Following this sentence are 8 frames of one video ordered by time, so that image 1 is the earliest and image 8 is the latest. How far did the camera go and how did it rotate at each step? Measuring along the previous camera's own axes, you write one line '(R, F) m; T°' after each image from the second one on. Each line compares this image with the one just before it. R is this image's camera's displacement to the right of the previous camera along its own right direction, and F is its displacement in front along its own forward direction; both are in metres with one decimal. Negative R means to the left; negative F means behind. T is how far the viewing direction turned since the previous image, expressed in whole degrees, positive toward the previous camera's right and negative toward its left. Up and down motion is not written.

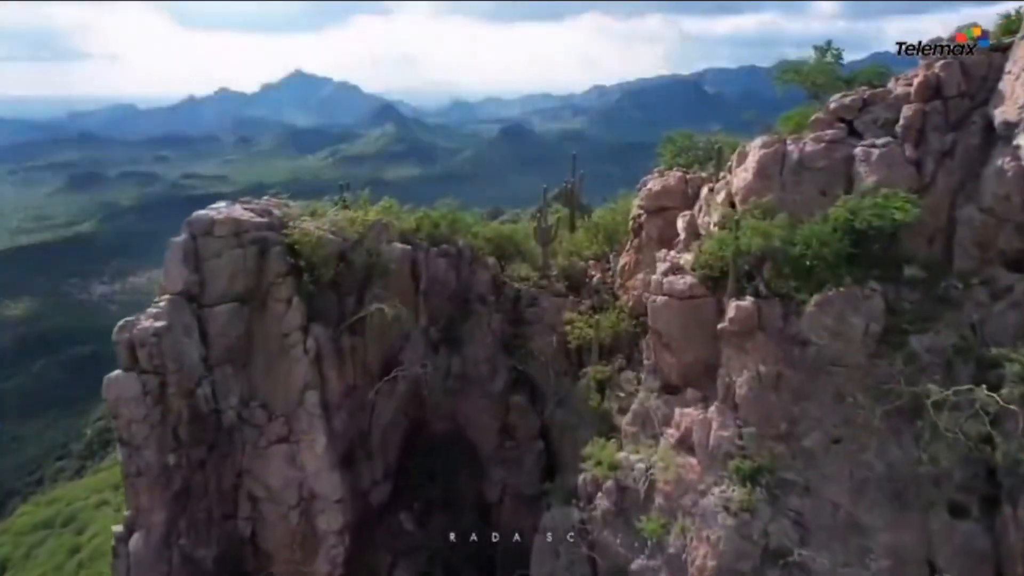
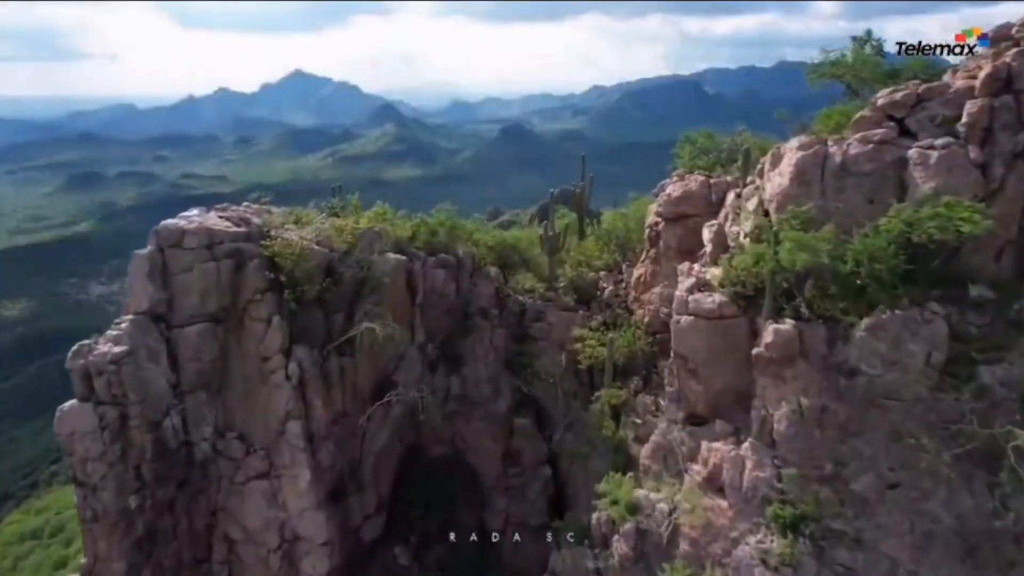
(-0.1, +2.0) m; 0°
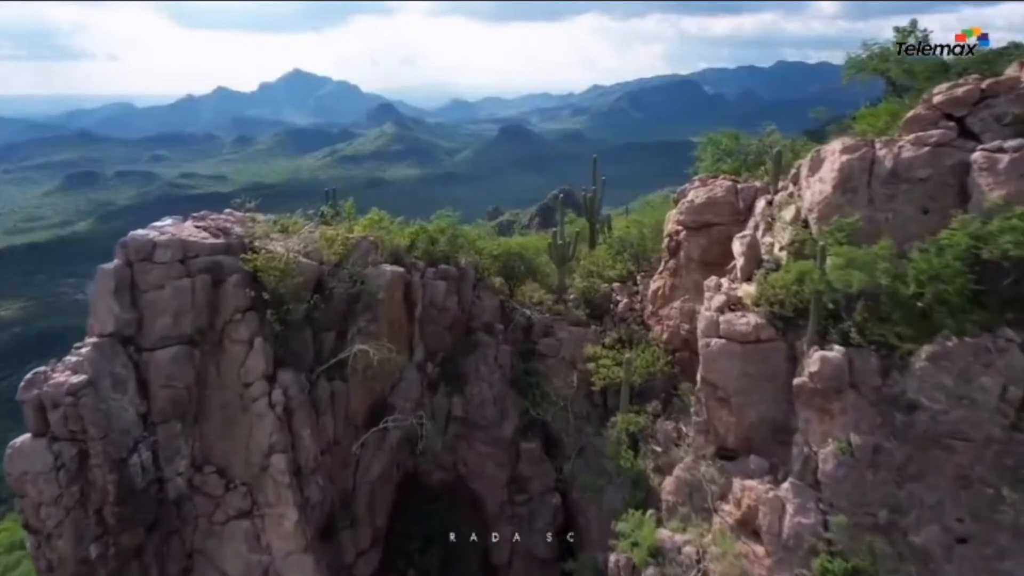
(-0.1, +1.7) m; 0°
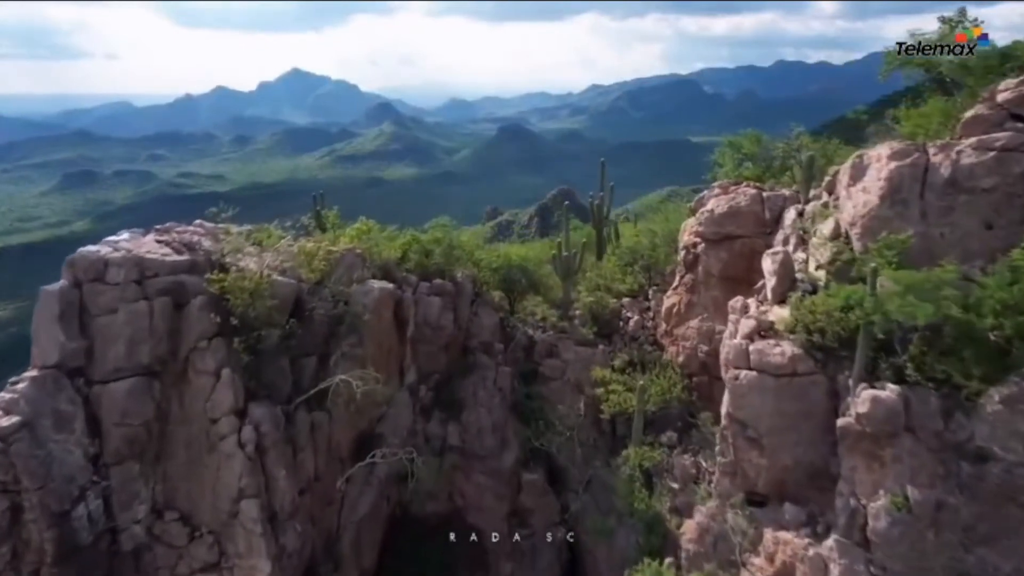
(0.0, +1.8) m; 0°
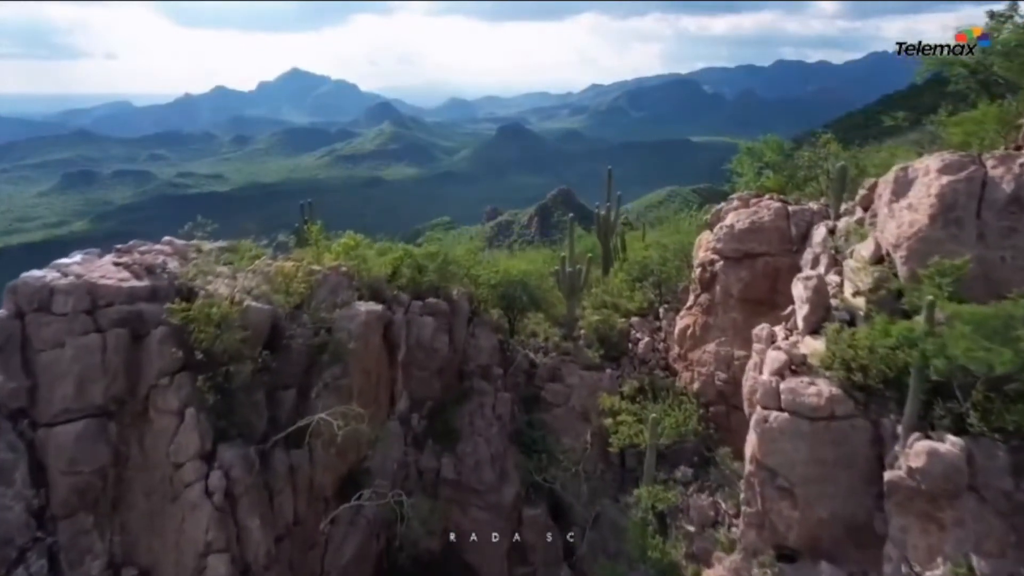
(0.0, +1.5) m; 0°
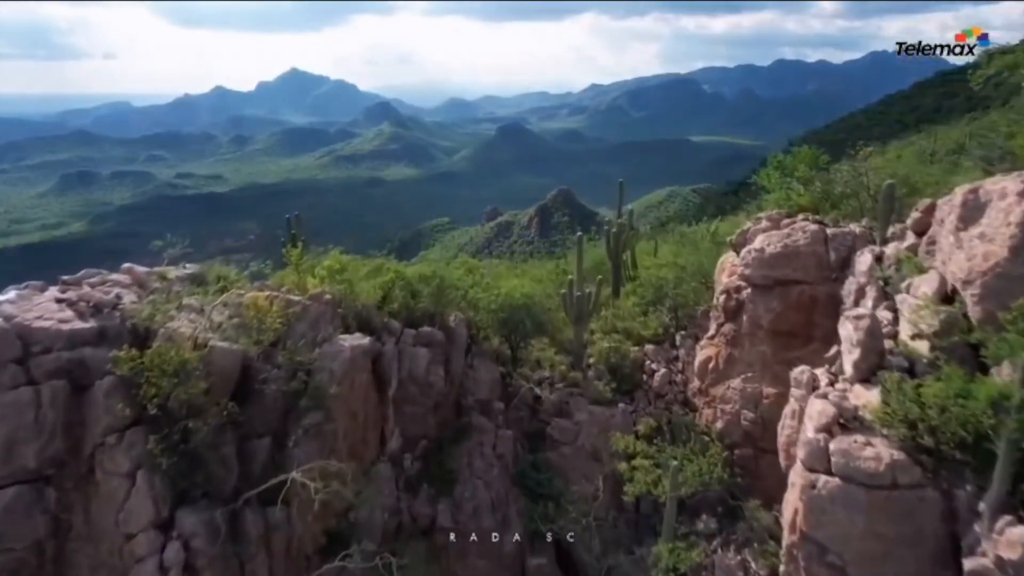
(0.0, +1.6) m; 0°
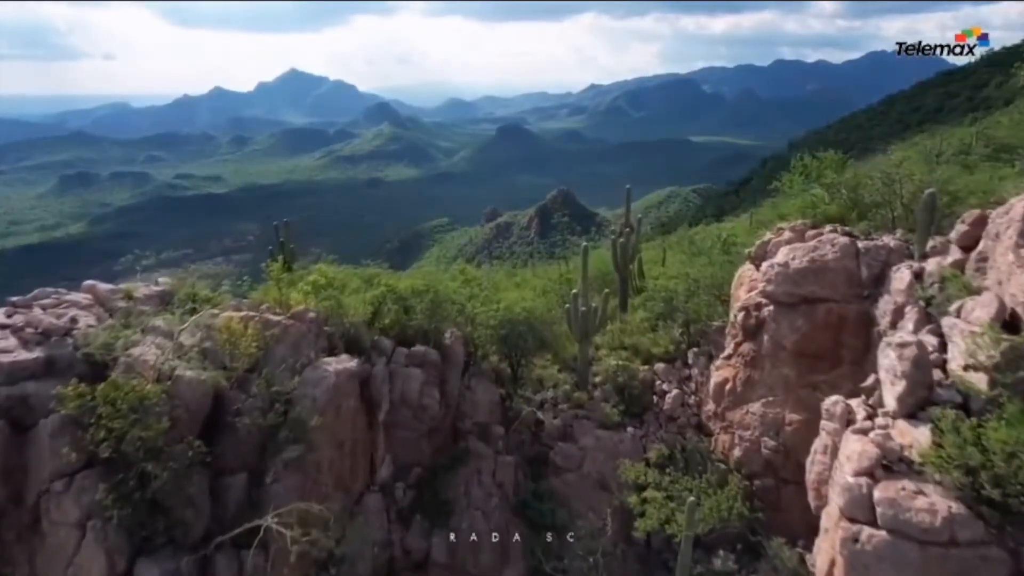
(0.0, +1.2) m; 0°
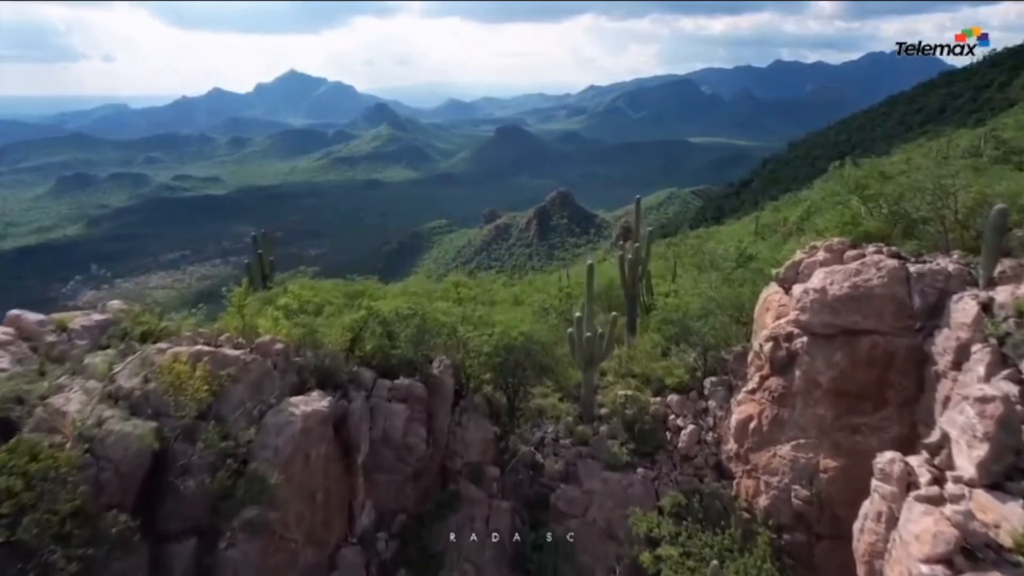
(0.0, +1.6) m; 0°
